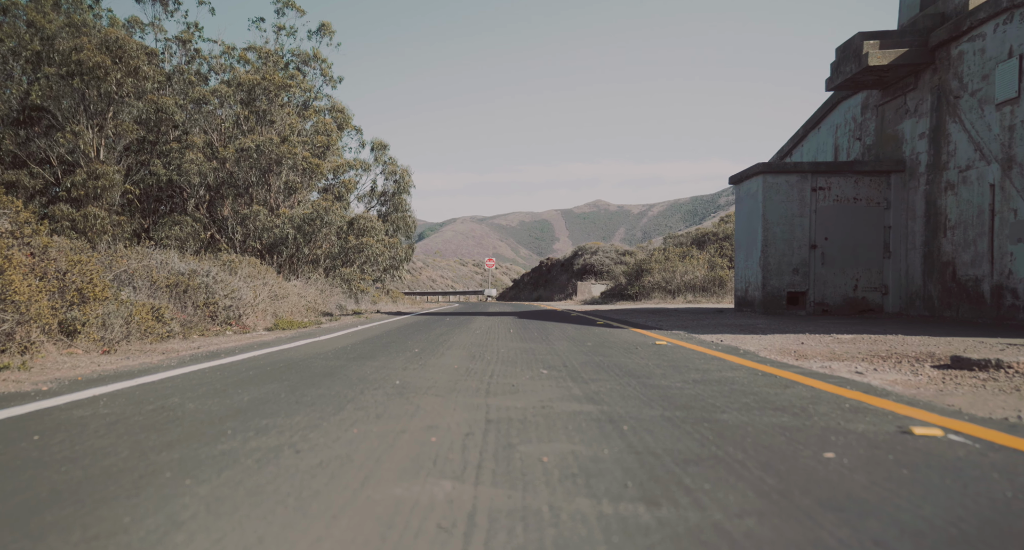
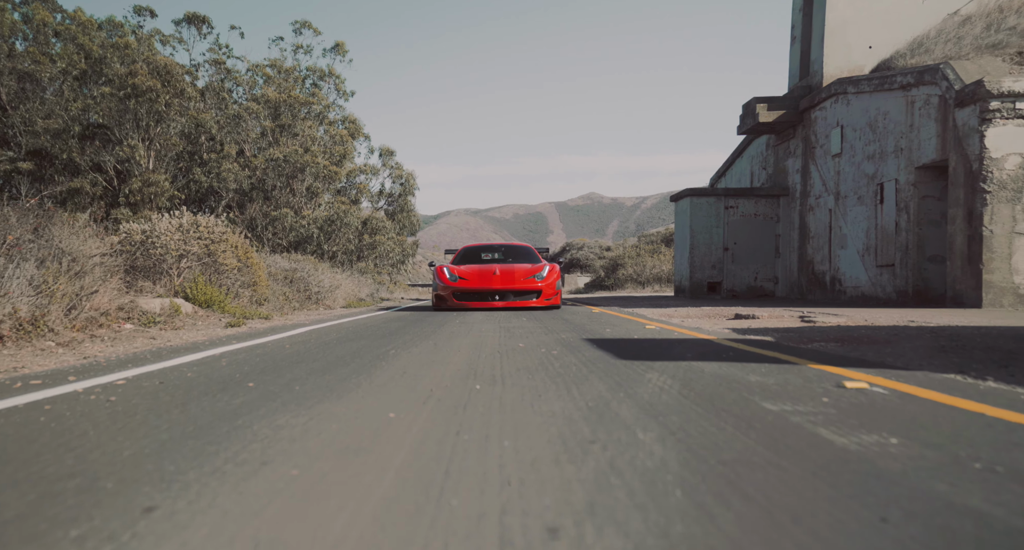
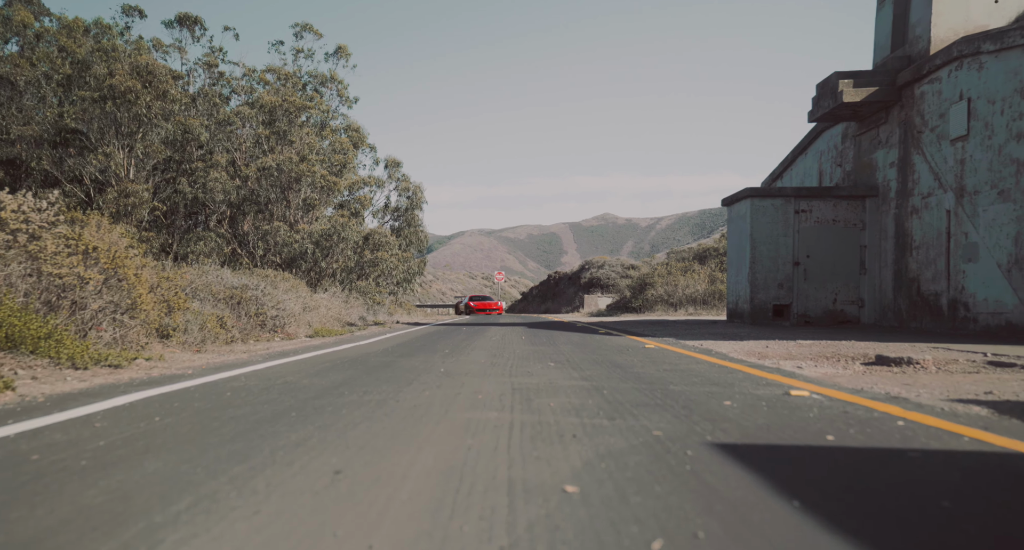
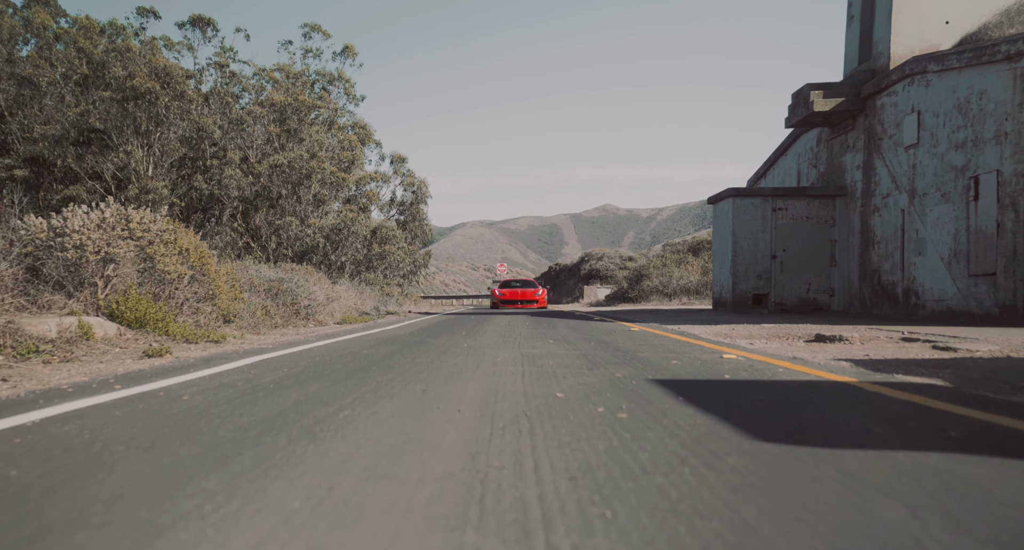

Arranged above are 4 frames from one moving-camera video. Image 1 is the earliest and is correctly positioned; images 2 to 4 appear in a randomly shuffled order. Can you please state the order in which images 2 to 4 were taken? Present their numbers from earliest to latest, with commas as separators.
3, 4, 2
